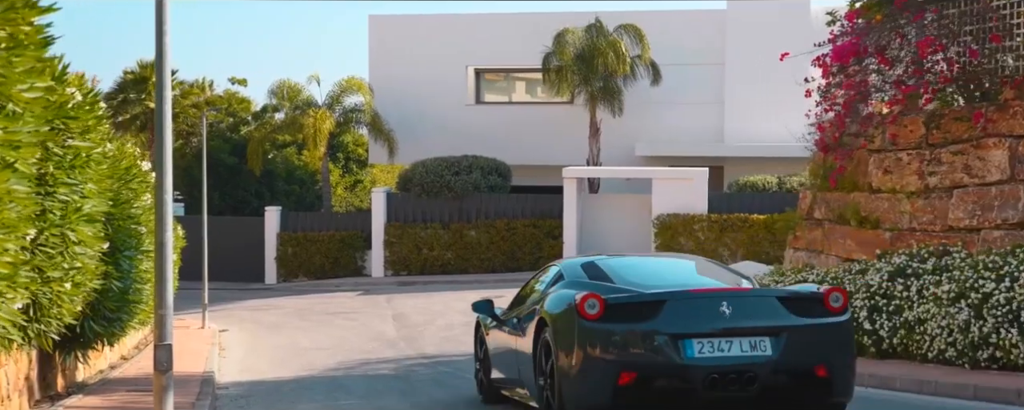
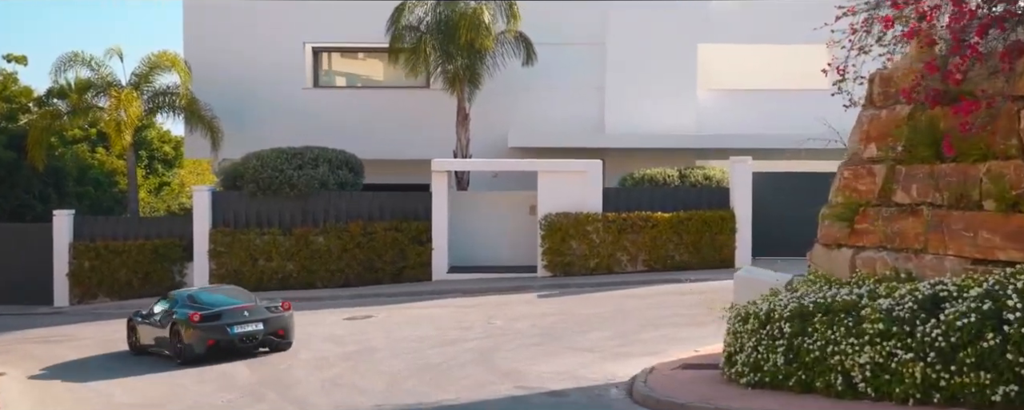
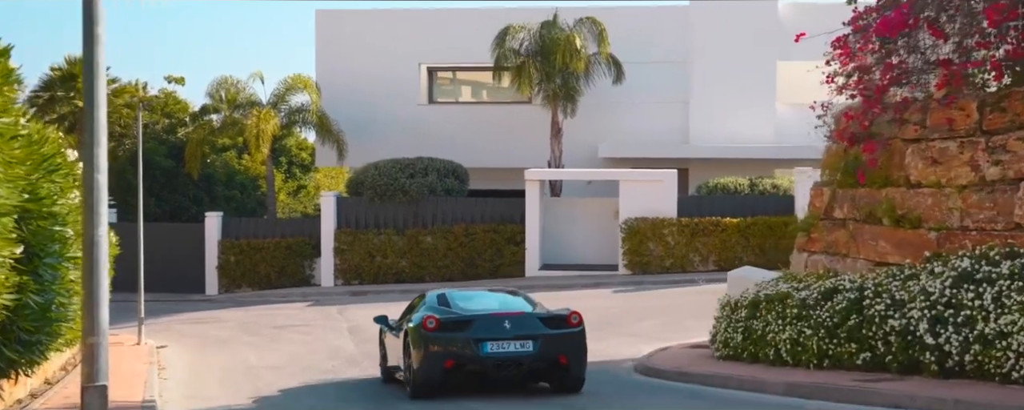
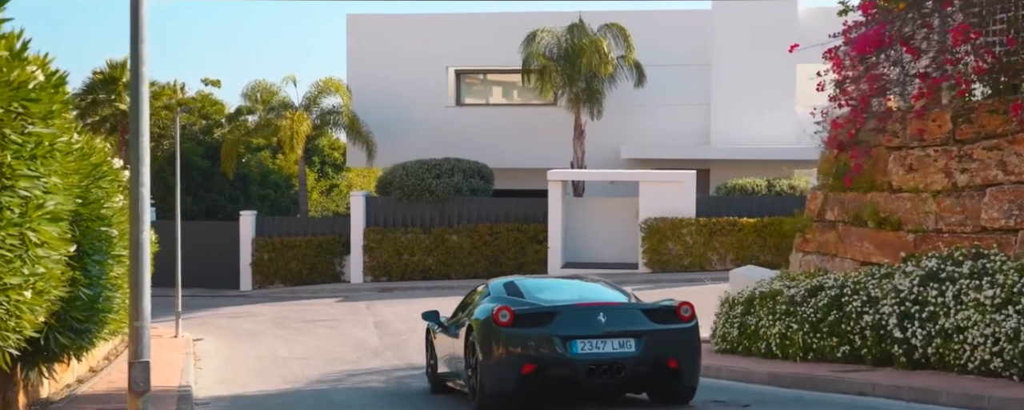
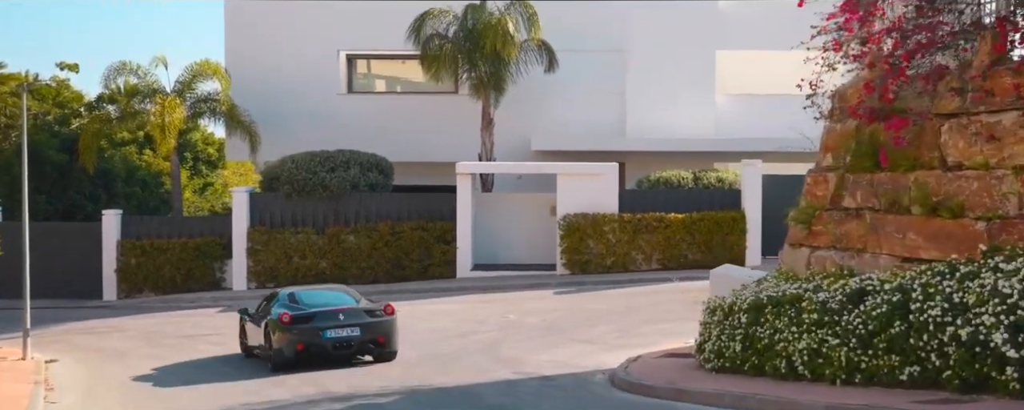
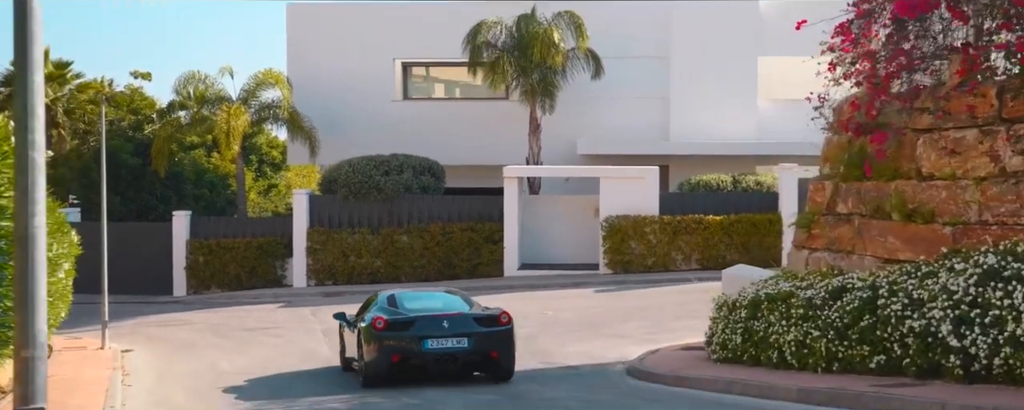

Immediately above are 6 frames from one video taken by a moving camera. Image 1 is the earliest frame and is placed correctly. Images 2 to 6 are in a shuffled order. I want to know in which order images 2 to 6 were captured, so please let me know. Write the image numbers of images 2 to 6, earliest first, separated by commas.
4, 3, 6, 5, 2
